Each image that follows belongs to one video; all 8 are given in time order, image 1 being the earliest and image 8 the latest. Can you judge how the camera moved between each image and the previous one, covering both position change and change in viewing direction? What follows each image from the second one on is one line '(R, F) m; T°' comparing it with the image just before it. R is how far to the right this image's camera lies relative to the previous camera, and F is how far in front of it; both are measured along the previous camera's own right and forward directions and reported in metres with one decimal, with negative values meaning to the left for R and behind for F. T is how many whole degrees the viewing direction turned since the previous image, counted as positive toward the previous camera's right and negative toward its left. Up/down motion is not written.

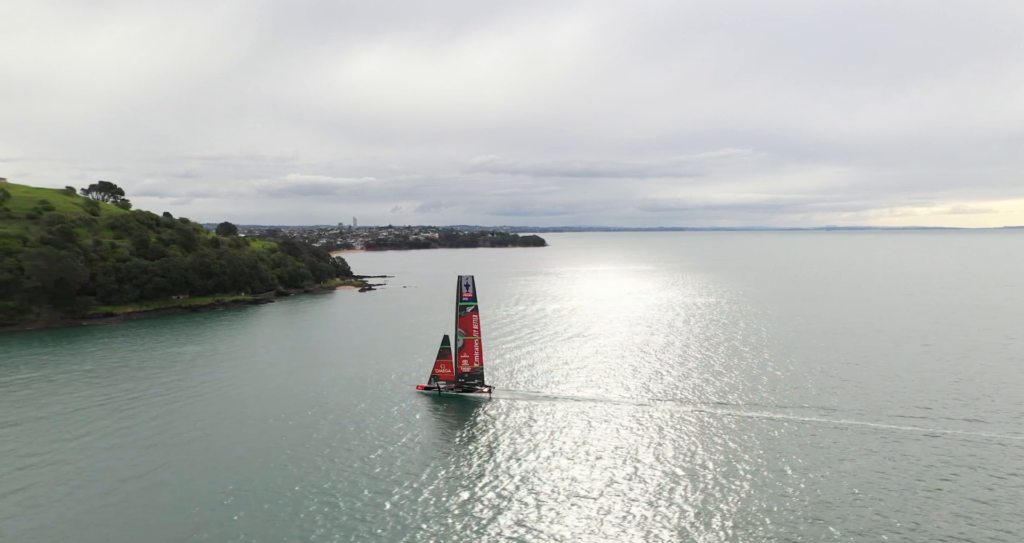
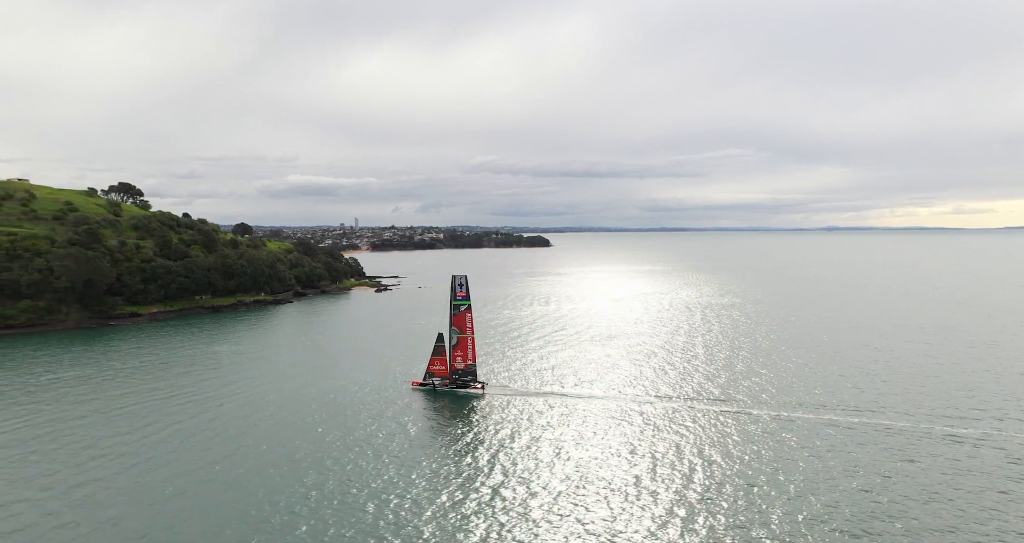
(-1.6, -0.3) m; 0°
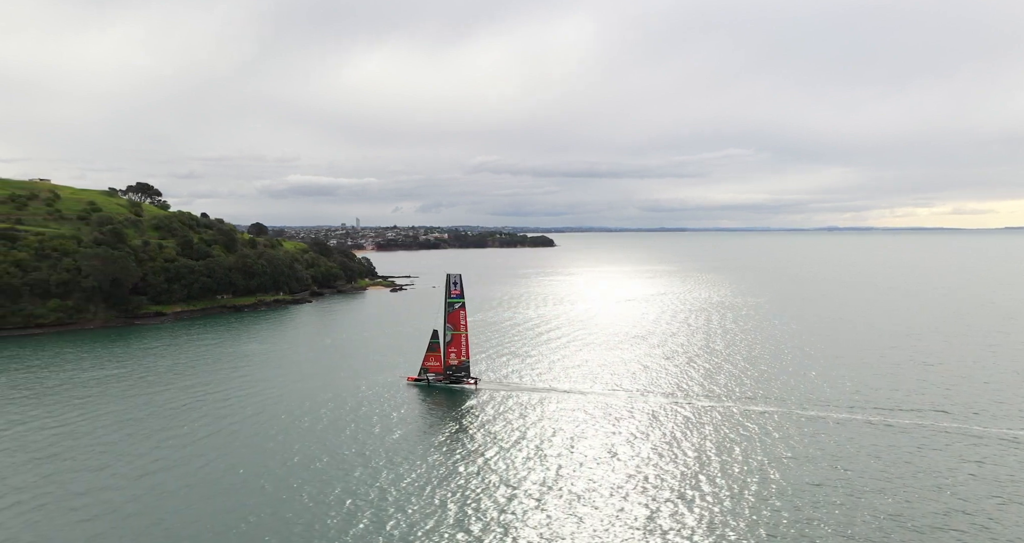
(-1.5, -0.4) m; 0°
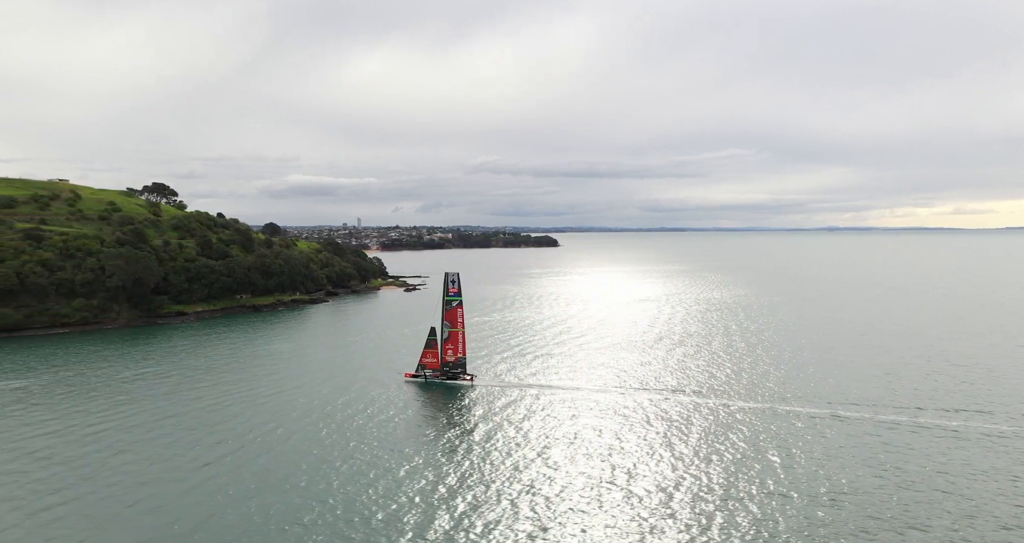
(-1.4, -0.2) m; 0°
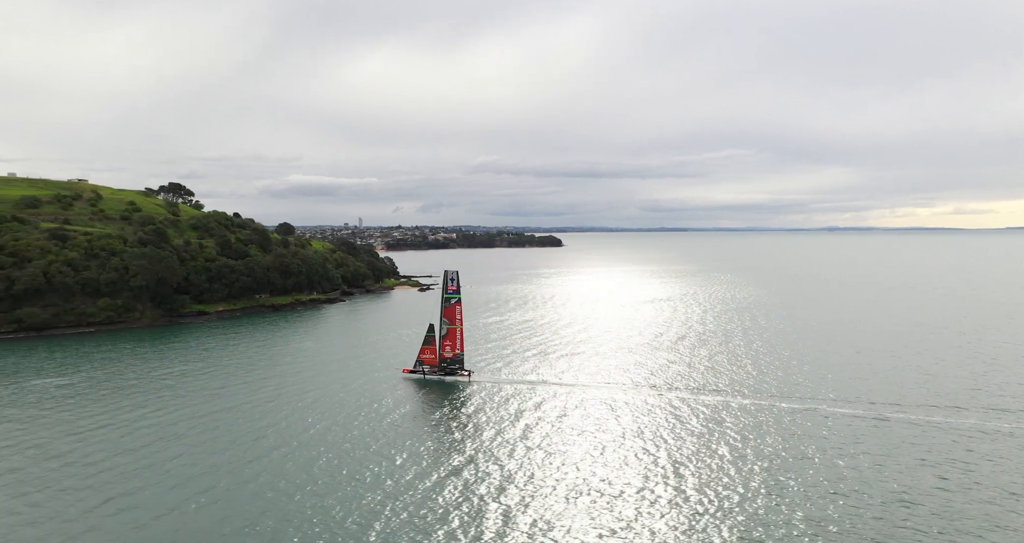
(-1.4, -0.2) m; 0°
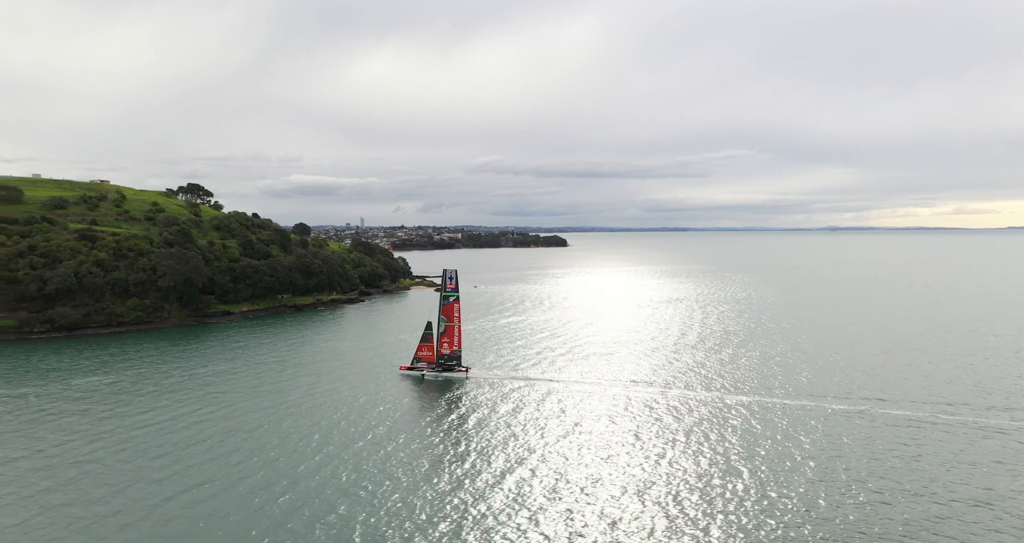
(-1.6, -0.2) m; 0°
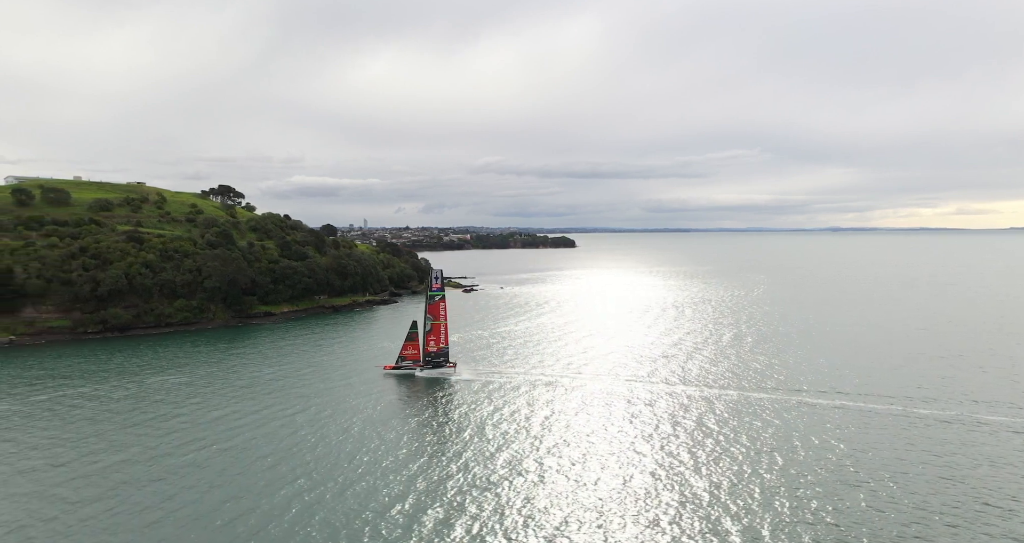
(-2.8, -0.2) m; 0°
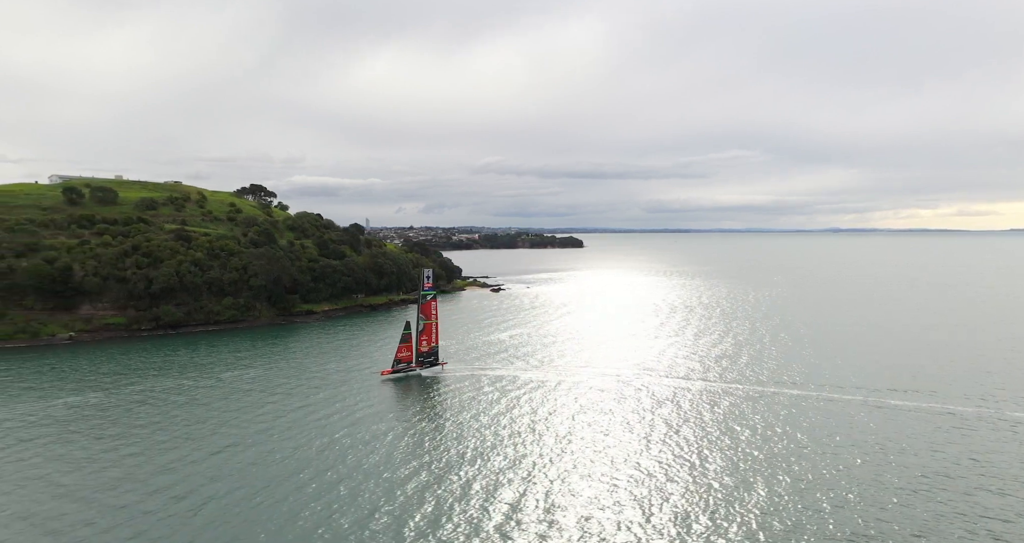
(-3.0, -0.3) m; 0°
